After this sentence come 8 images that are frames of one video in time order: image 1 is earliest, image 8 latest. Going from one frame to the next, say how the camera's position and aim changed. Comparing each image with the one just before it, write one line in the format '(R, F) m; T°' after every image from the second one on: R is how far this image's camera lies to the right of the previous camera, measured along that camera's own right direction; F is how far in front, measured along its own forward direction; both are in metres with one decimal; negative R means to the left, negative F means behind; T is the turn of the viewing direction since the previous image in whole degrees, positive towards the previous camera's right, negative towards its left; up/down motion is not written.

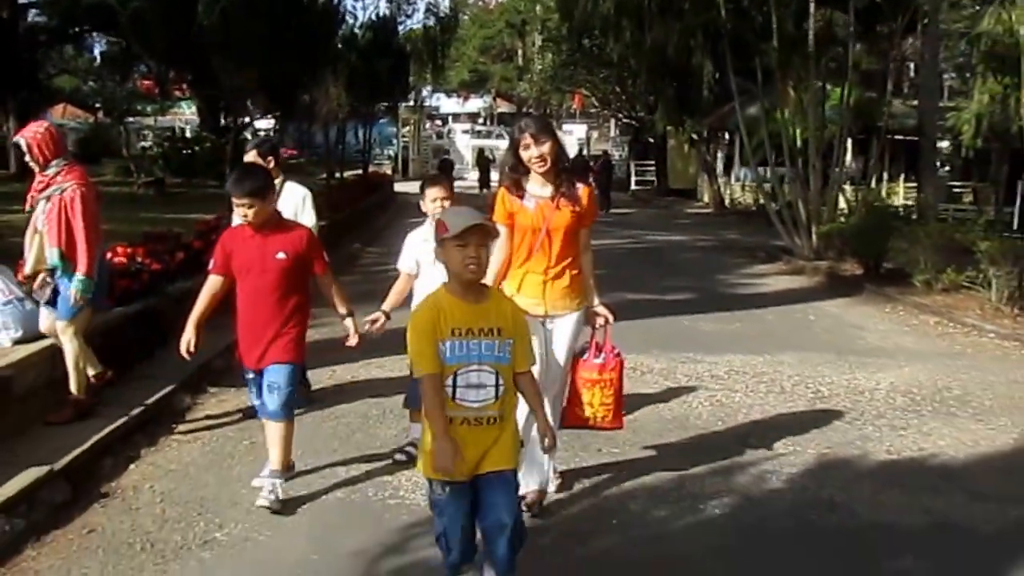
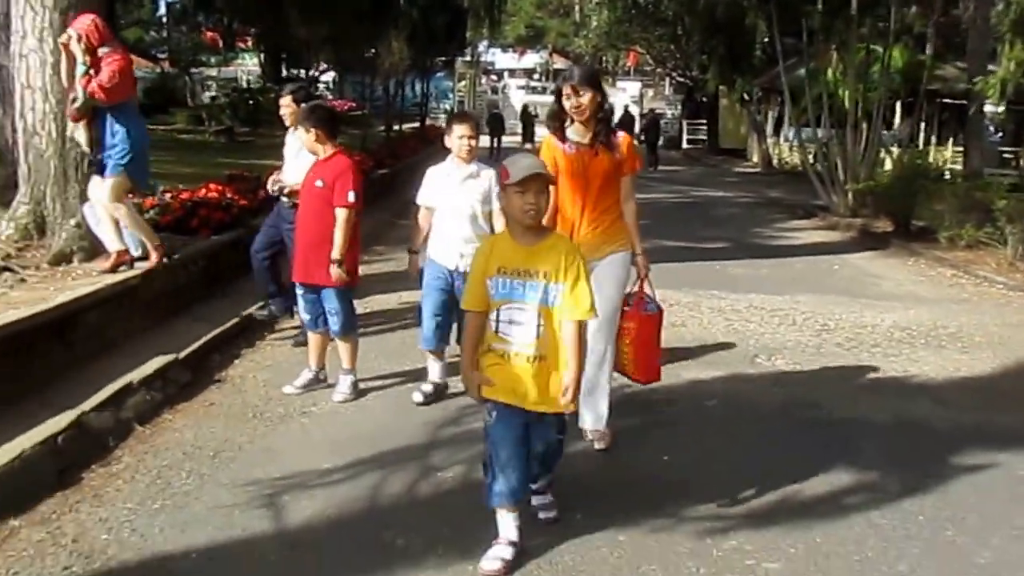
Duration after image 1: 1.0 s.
(+0.1, -1.2) m; -3°
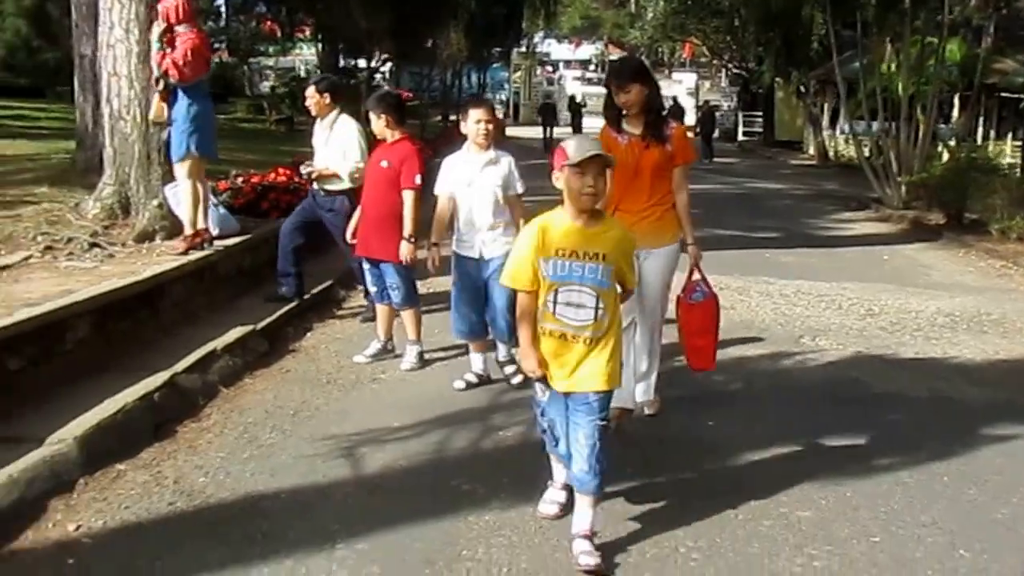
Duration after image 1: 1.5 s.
(0.0, -0.5) m; -3°
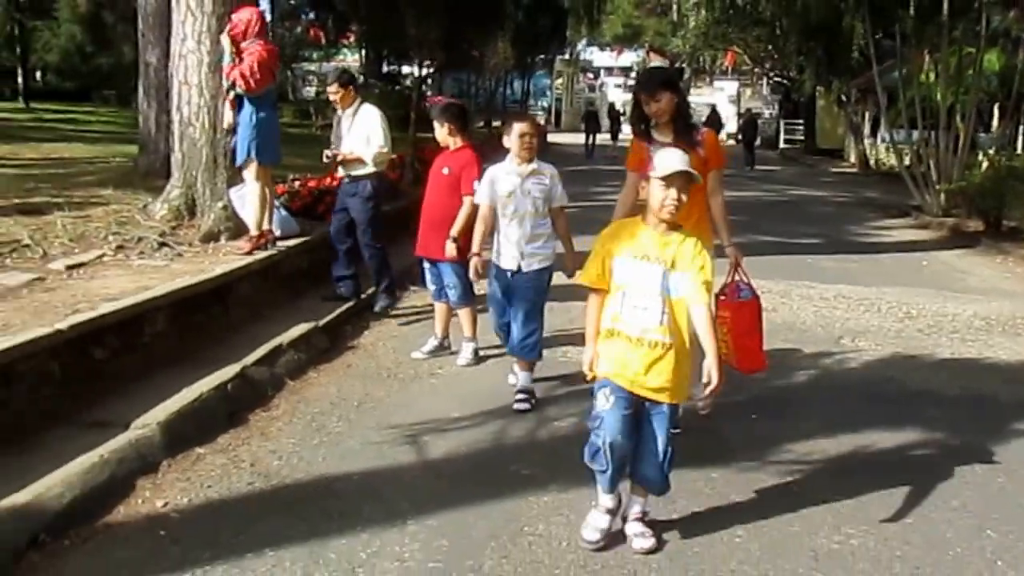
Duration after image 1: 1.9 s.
(-0.1, -0.3) m; -2°
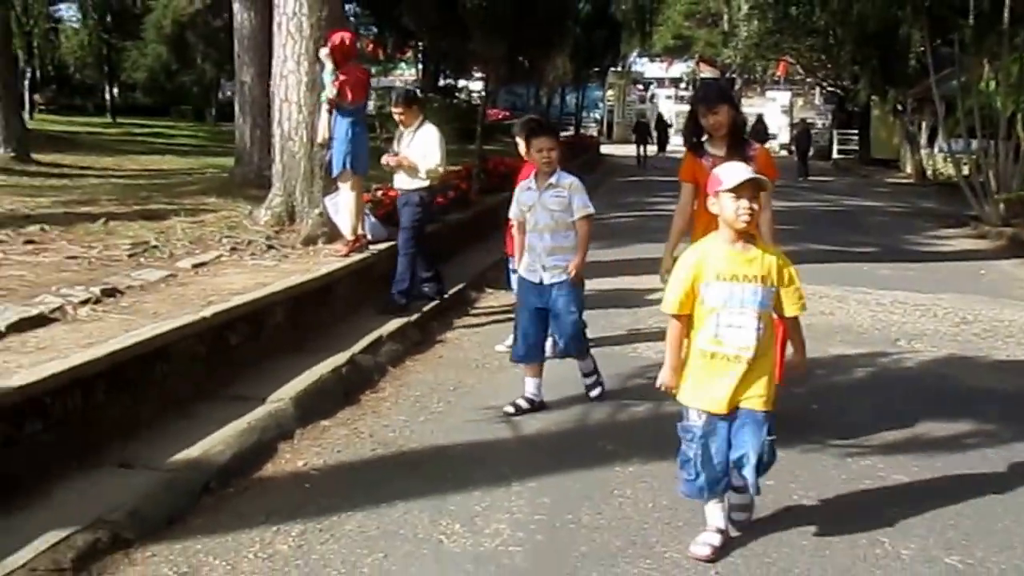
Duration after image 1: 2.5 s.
(-0.2, -0.8) m; -3°
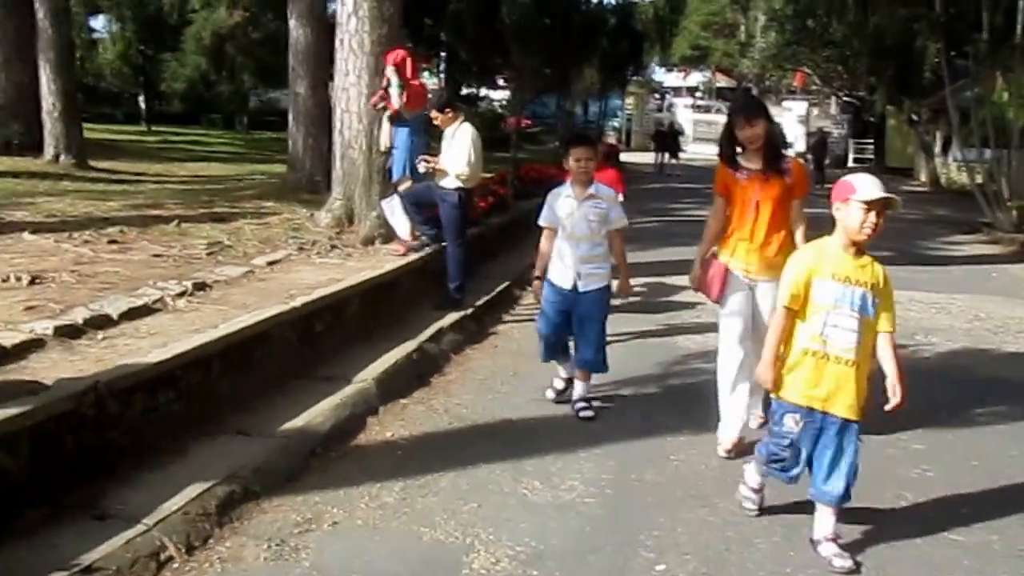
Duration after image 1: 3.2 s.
(-0.4, -0.8) m; -1°
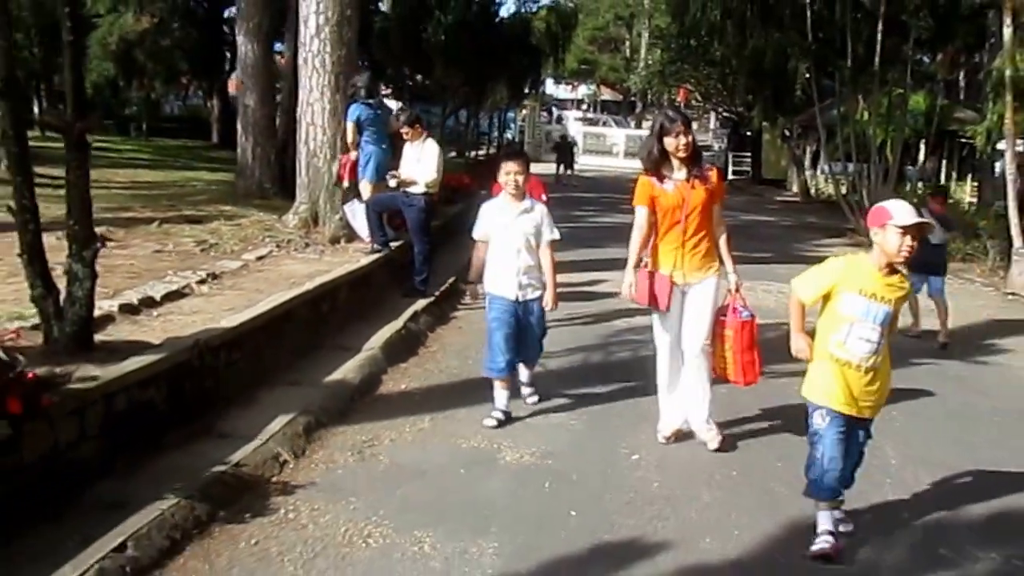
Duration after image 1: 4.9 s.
(-1.0, -2.0) m; +7°
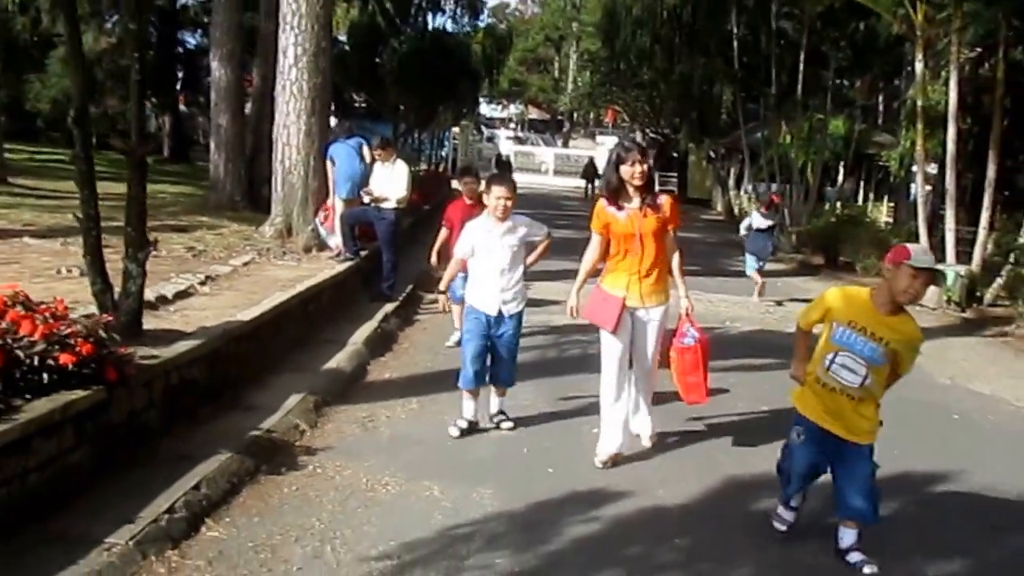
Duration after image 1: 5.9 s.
(-0.4, -1.4) m; +4°
